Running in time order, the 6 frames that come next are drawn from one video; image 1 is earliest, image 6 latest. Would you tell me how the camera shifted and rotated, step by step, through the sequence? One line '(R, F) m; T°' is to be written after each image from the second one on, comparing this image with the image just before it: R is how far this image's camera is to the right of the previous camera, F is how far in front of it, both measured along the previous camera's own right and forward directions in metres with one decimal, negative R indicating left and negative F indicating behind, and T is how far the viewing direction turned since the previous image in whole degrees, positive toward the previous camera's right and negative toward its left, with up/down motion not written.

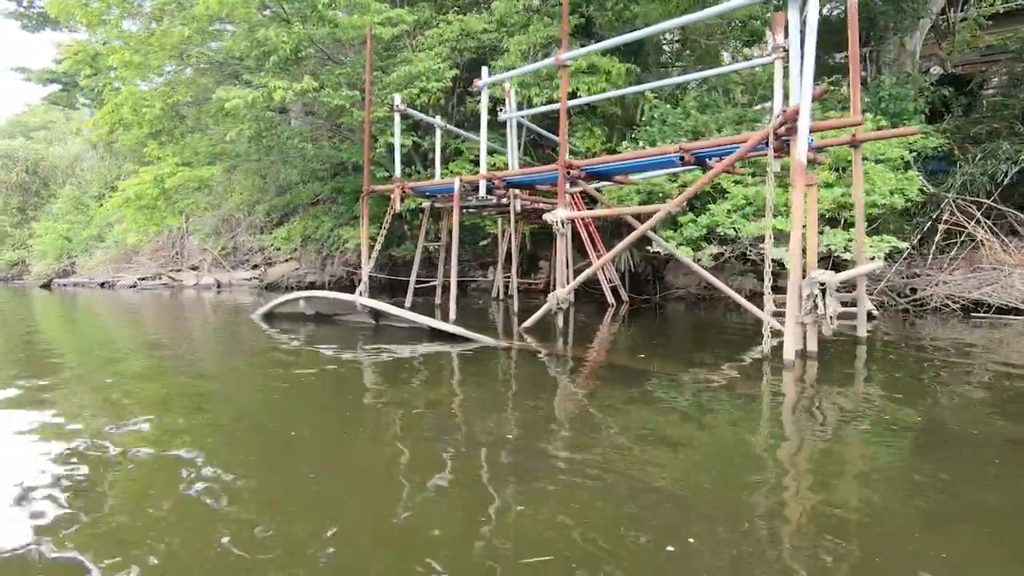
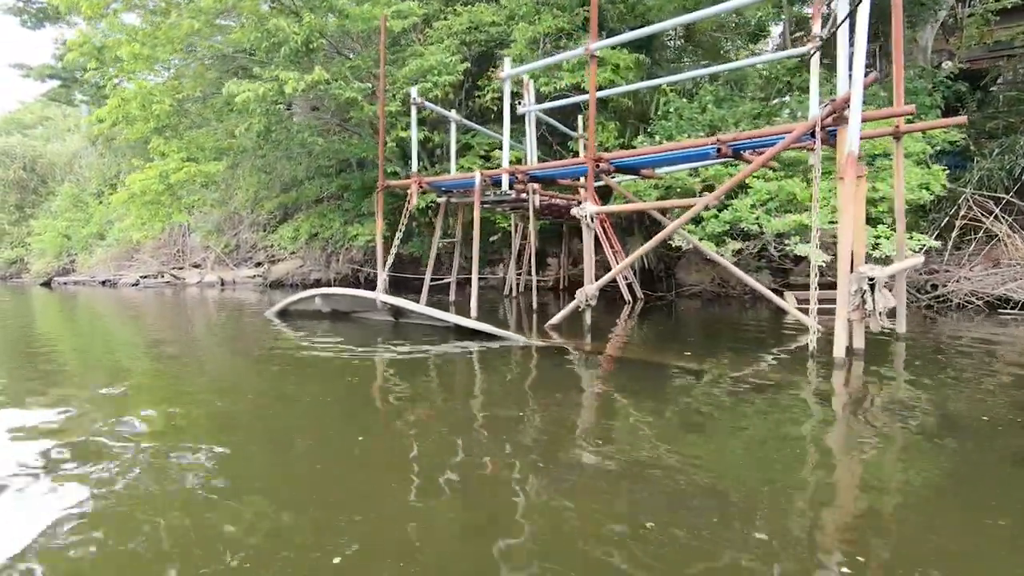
(-0.3, +0.2) m; 0°
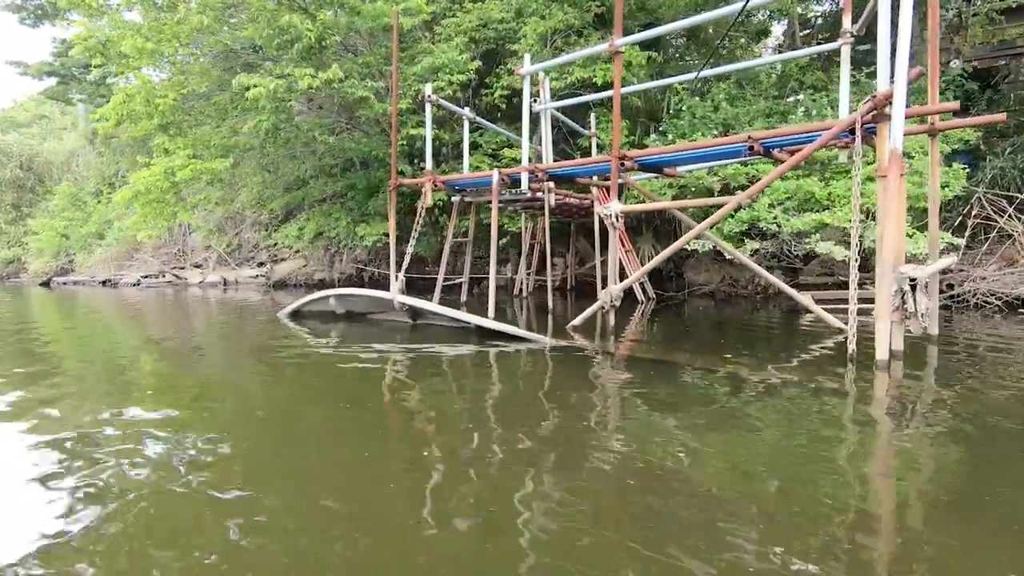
(-0.3, +0.1) m; 0°
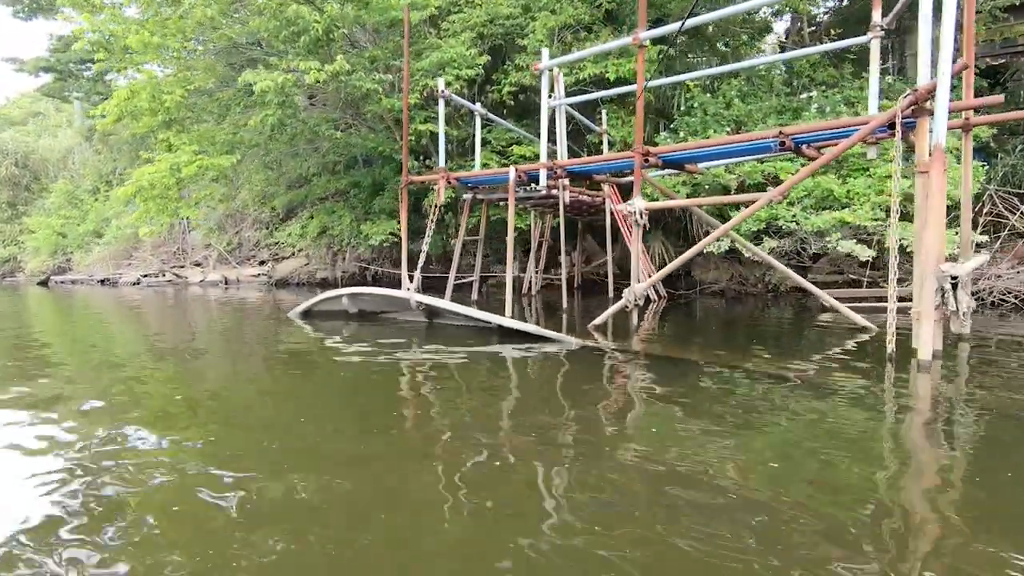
(-0.3, +0.1) m; +1°
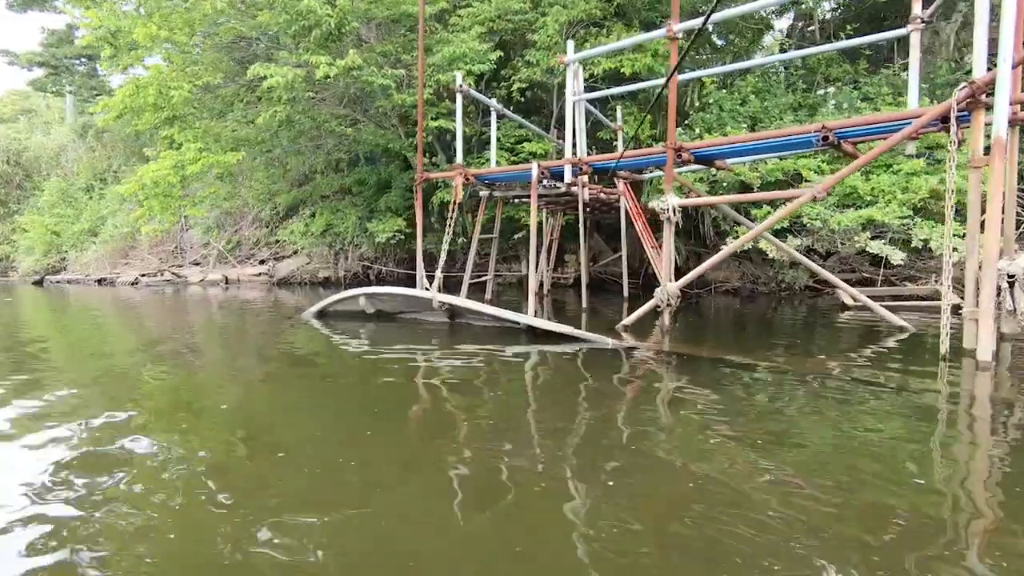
(-0.3, +0.2) m; +1°
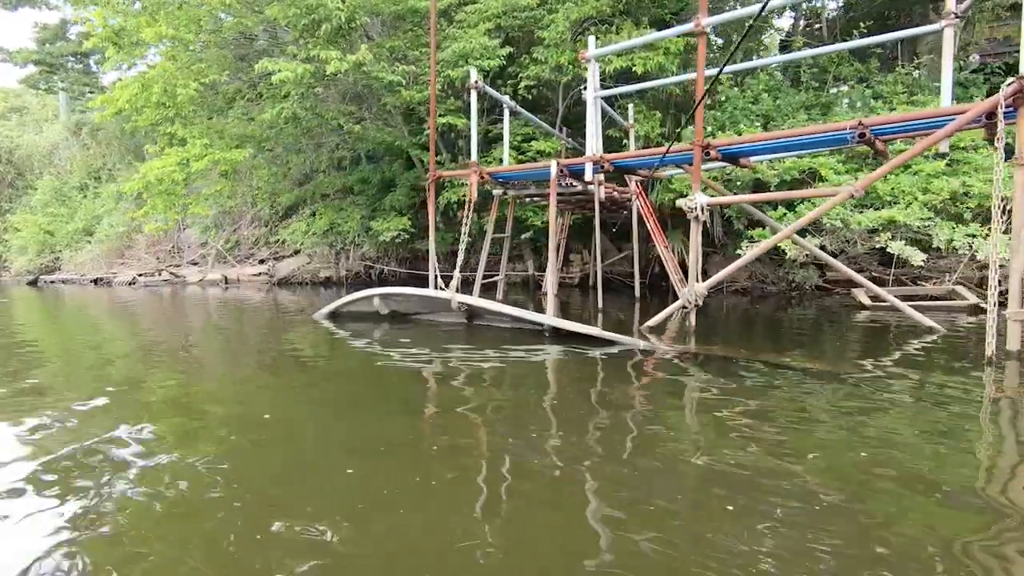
(-0.3, +0.2) m; +1°
